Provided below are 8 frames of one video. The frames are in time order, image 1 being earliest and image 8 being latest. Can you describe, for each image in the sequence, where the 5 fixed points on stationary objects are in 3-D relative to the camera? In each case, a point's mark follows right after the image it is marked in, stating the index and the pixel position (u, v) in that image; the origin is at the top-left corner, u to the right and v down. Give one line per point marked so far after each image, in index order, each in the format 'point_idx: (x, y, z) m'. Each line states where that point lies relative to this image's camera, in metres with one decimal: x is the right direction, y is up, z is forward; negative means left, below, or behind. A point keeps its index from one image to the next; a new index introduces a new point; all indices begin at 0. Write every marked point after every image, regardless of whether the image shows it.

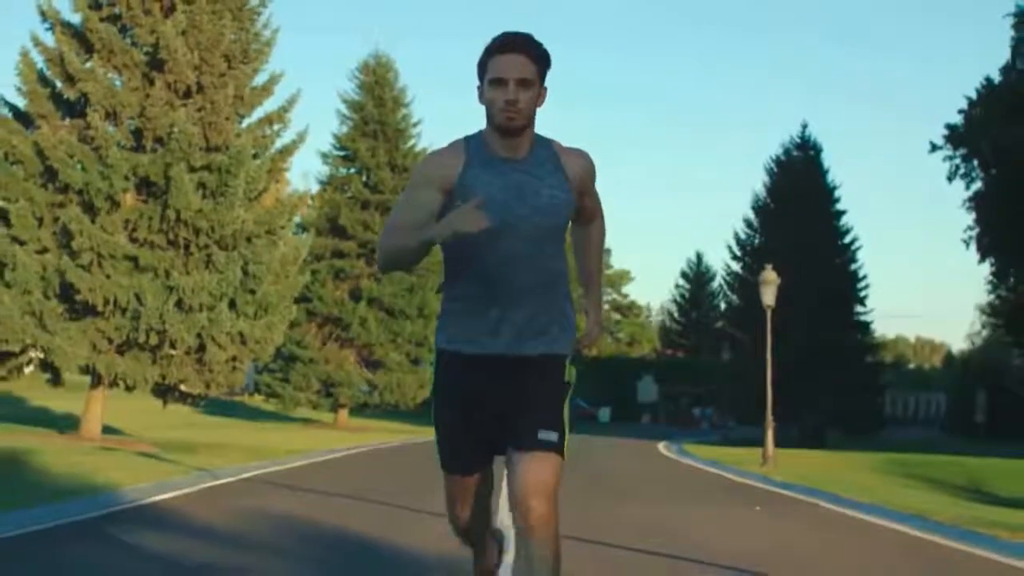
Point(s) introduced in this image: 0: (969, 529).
0: (+6.1, -3.1, +19.3) m
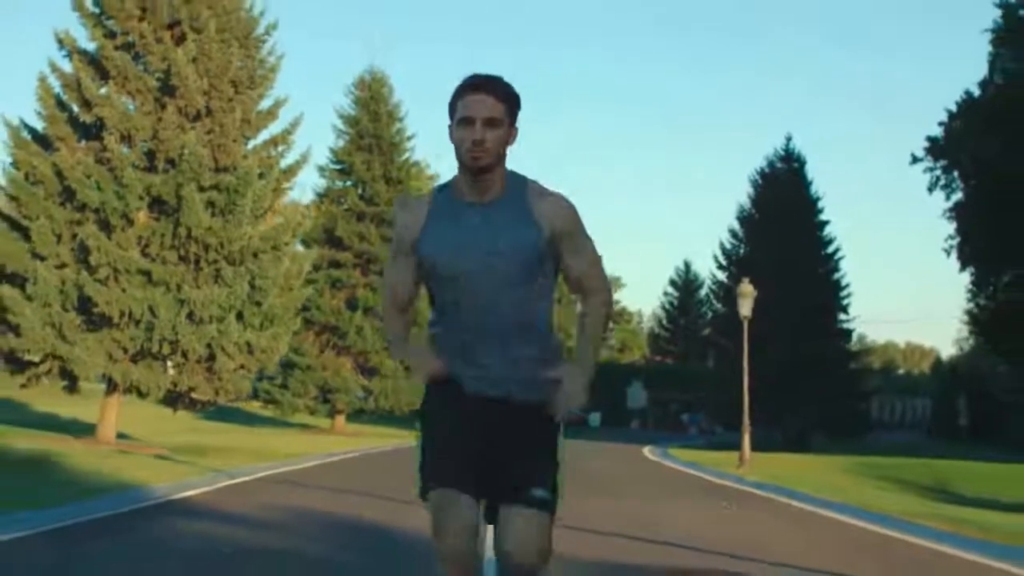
0: (+6.0, -3.3, +20.9) m
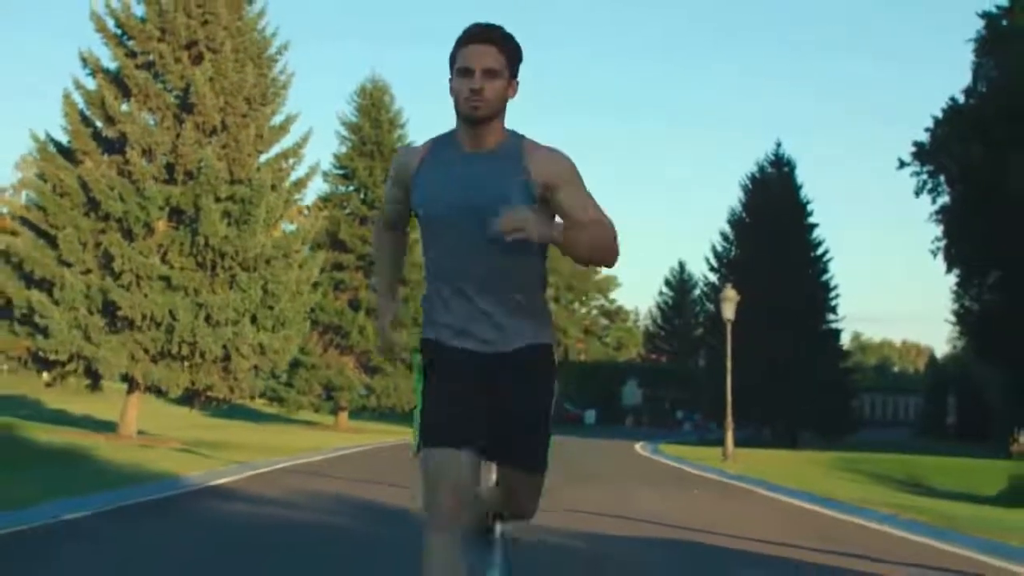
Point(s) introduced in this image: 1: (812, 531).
0: (+5.9, -3.4, +22.8) m
1: (+3.9, -3.0, +18.1) m
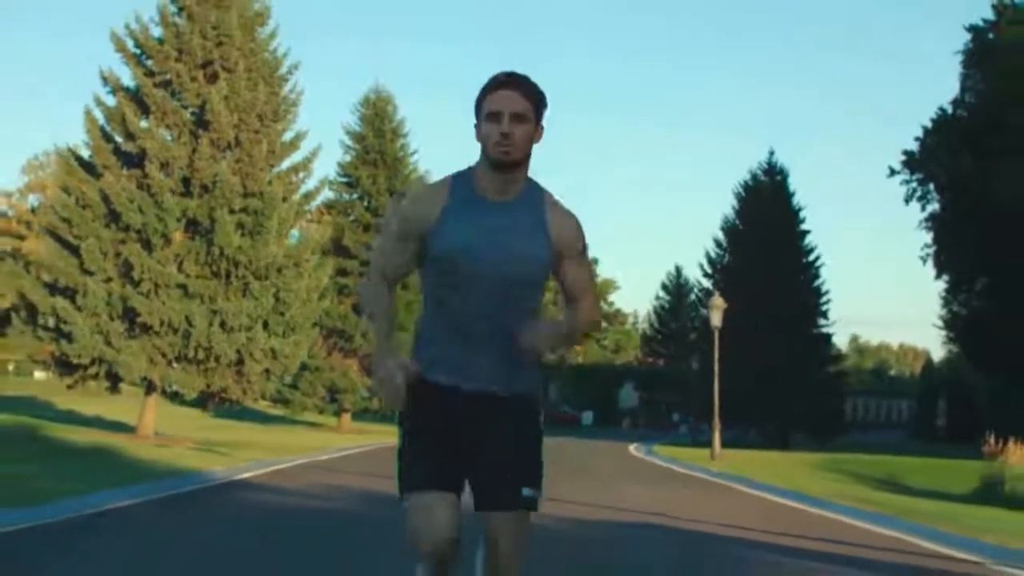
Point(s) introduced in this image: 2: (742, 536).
0: (+5.9, -3.6, +24.4) m
1: (+3.8, -3.1, +19.7) m
2: (+2.6, -2.7, +16.1) m
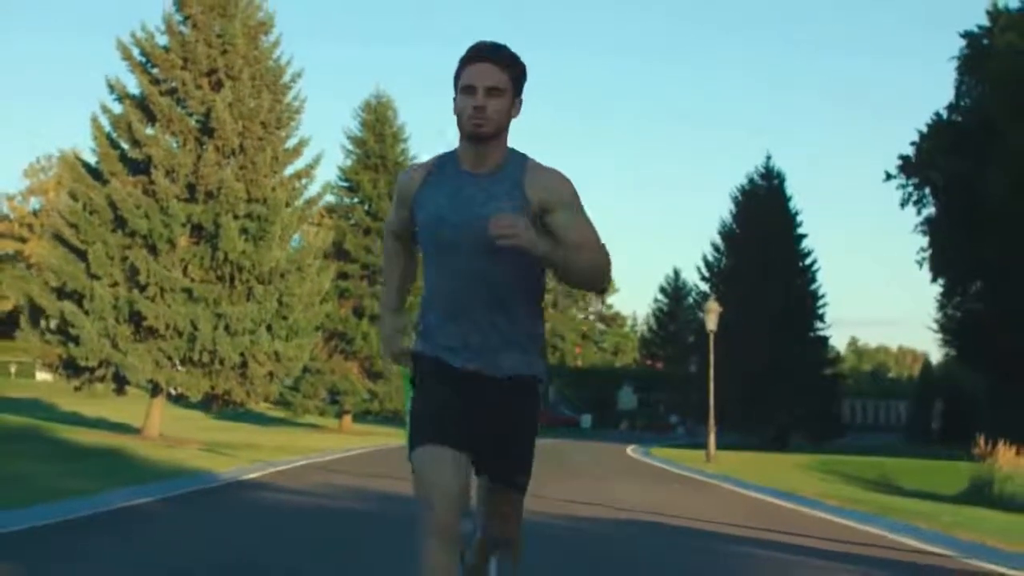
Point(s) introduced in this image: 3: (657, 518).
0: (+5.9, -3.7, +25.0) m
1: (+3.8, -3.2, +20.3) m
2: (+2.6, -2.8, +16.7) m
3: (+1.8, -2.9, +18.2) m
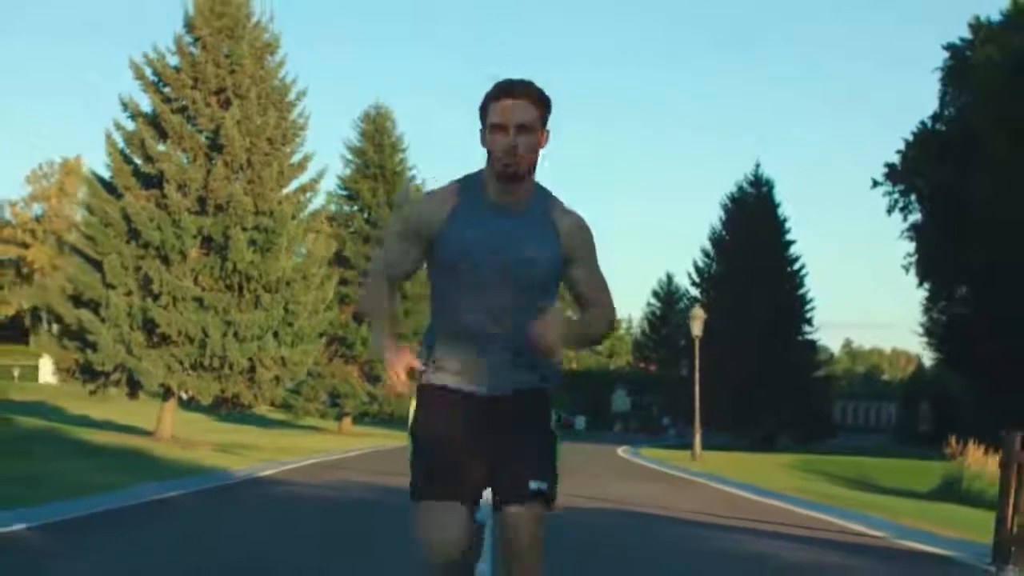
0: (+5.8, -3.9, +26.6) m
1: (+3.7, -3.4, +22.0) m
2: (+2.5, -2.9, +18.3) m
3: (+1.8, -3.1, +19.8) m
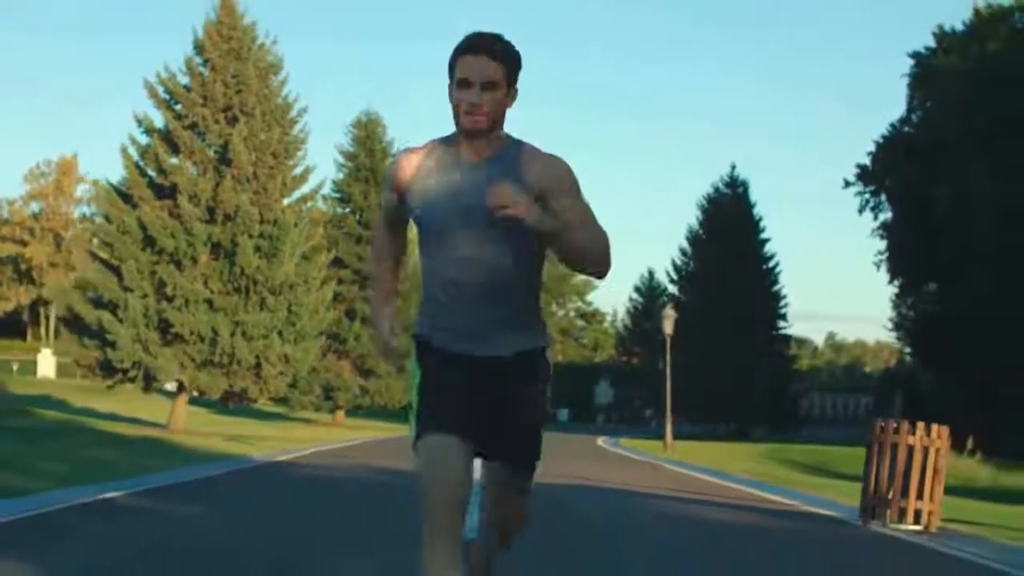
0: (+5.5, -4.0, +29.6) m
1: (+3.5, -3.5, +24.9) m
2: (+2.3, -3.1, +21.2) m
3: (+1.5, -3.2, +22.7) m
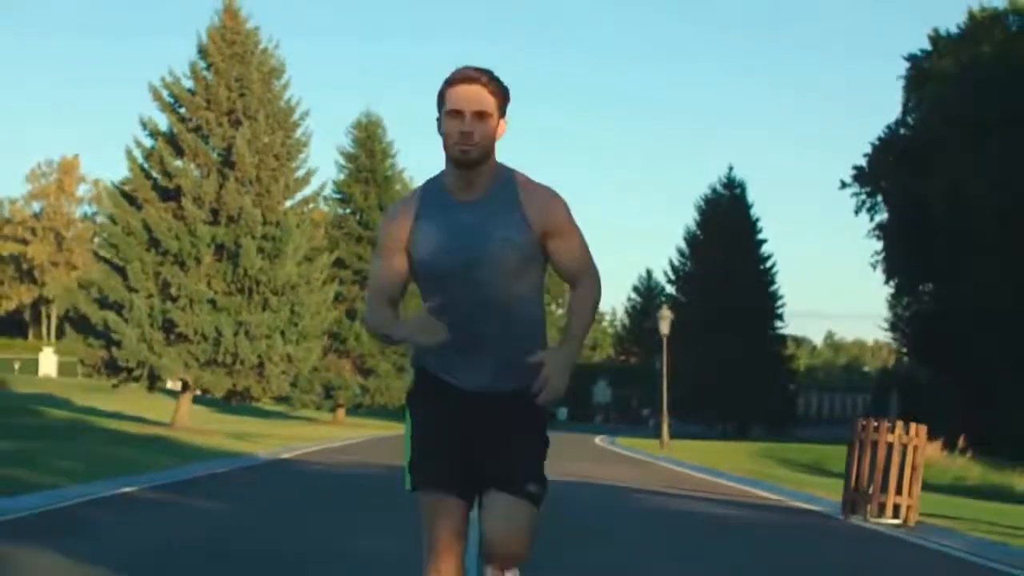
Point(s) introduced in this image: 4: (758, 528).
0: (+5.4, -4.0, +30.2) m
1: (+3.5, -3.5, +25.5) m
2: (+2.2, -3.1, +21.8) m
3: (+1.5, -3.2, +23.3) m
4: (+2.8, -2.7, +16.5) m
